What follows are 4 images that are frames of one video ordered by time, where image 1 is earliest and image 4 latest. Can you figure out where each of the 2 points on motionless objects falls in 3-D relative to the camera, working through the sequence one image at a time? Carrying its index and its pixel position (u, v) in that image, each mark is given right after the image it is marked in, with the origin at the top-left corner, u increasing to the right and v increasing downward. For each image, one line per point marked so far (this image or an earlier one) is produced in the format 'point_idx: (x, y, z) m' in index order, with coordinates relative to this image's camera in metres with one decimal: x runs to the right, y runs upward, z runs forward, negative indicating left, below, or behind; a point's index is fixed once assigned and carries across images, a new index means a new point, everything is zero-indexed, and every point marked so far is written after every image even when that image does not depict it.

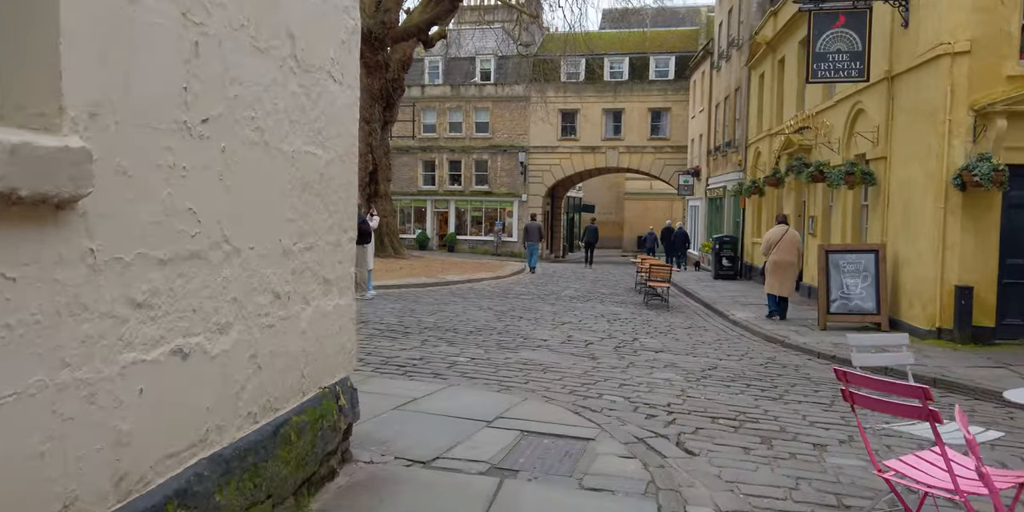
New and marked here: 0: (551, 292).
0: (+0.9, -0.9, +17.4) m
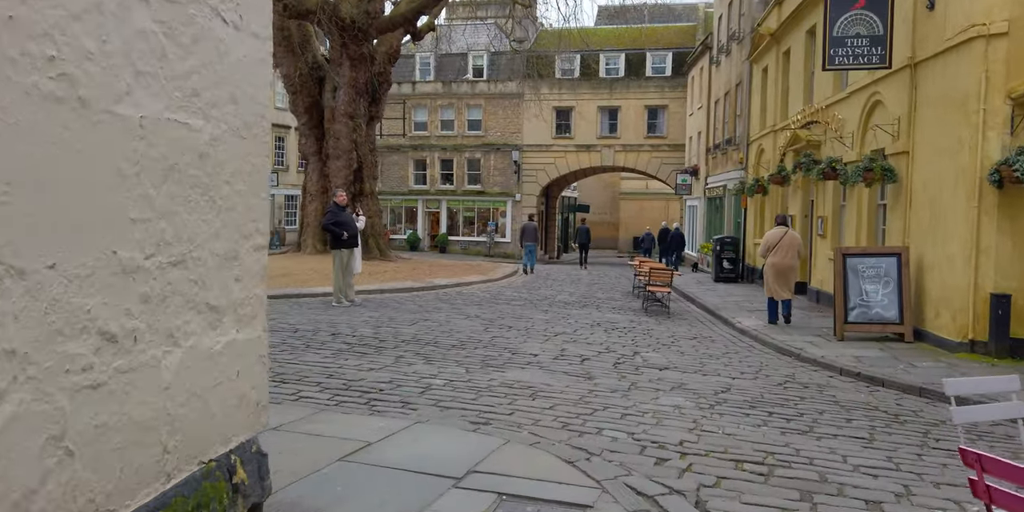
0: (+0.7, -0.9, +16.4) m
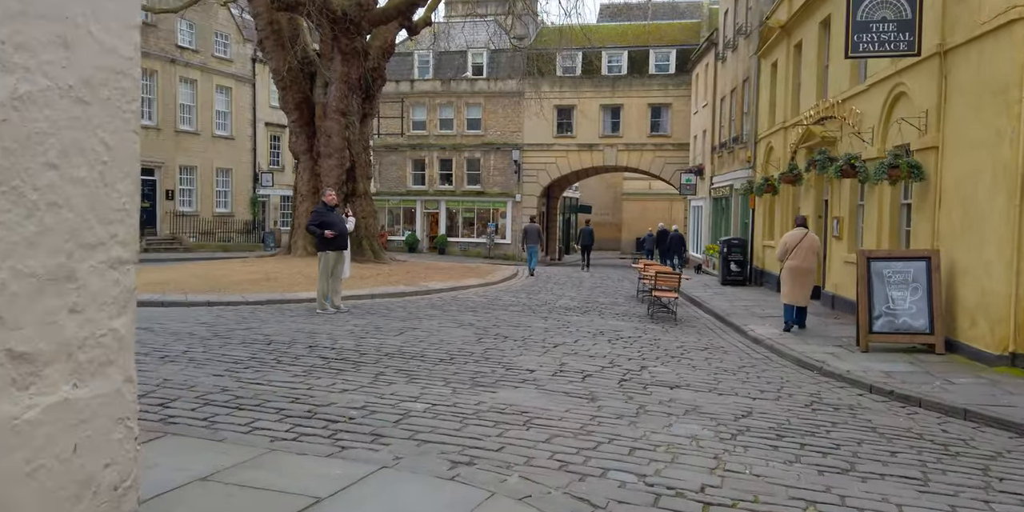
0: (+0.7, -1.0, +15.5) m
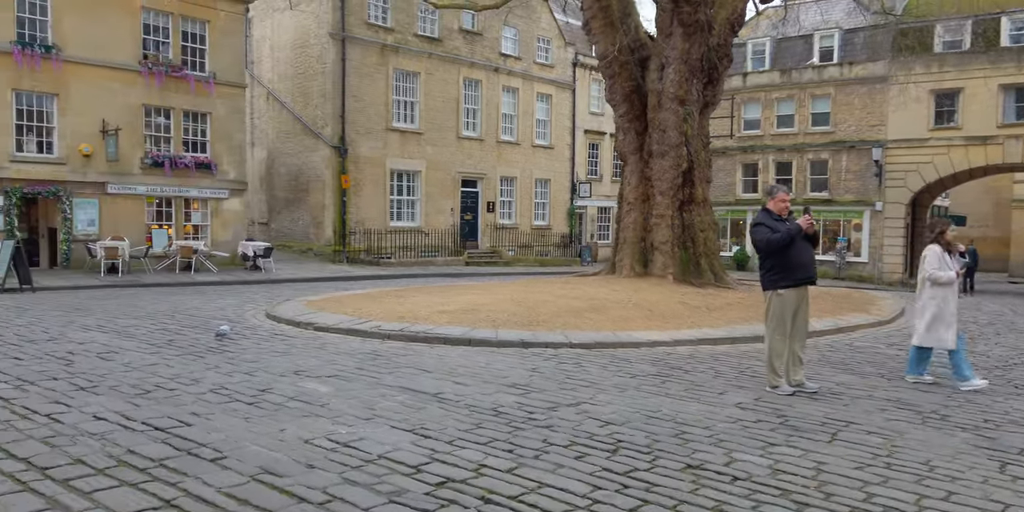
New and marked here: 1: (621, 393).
0: (+6.6, -1.4, +9.9) m
1: (+1.0, -1.3, +7.0) m
